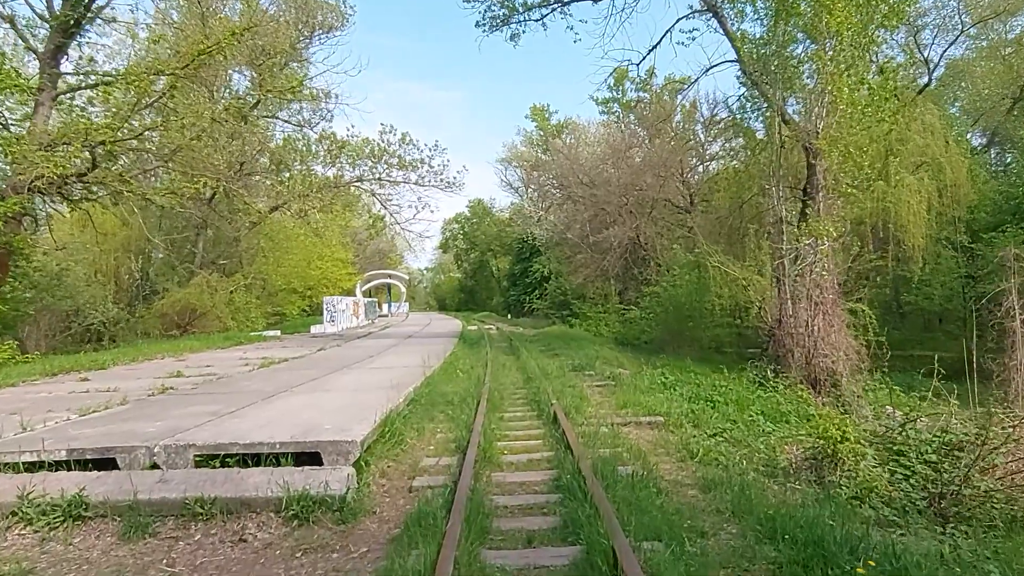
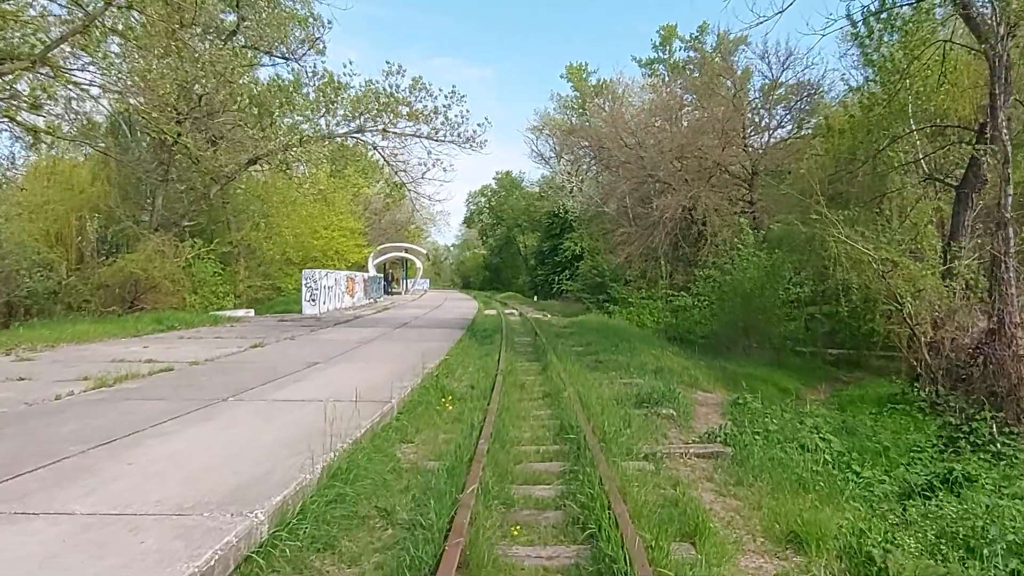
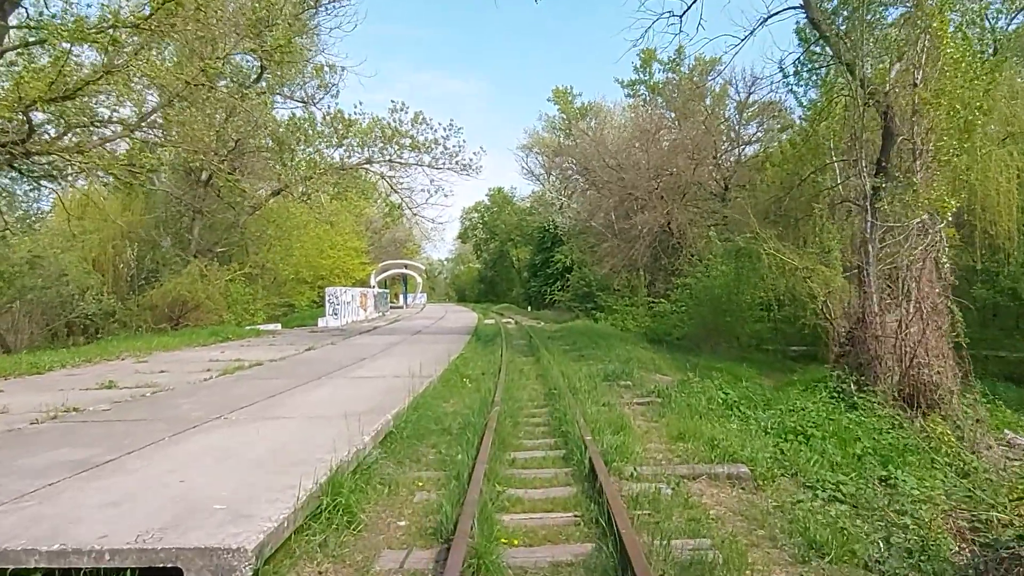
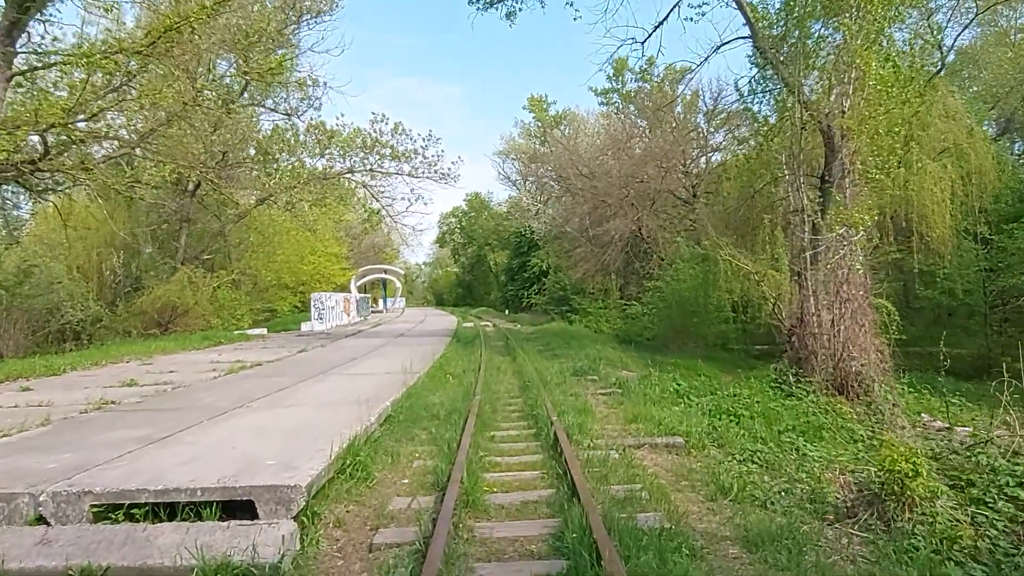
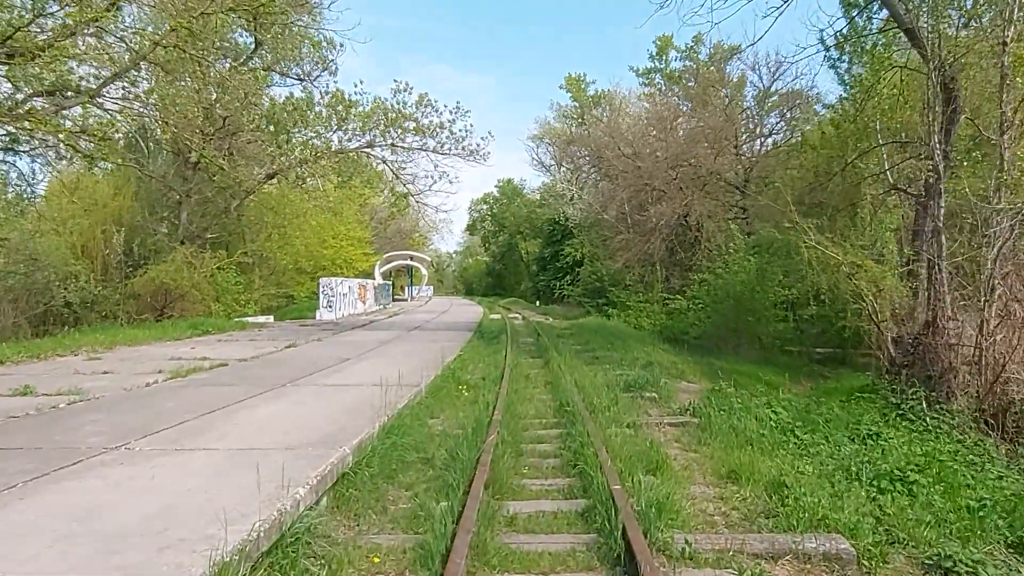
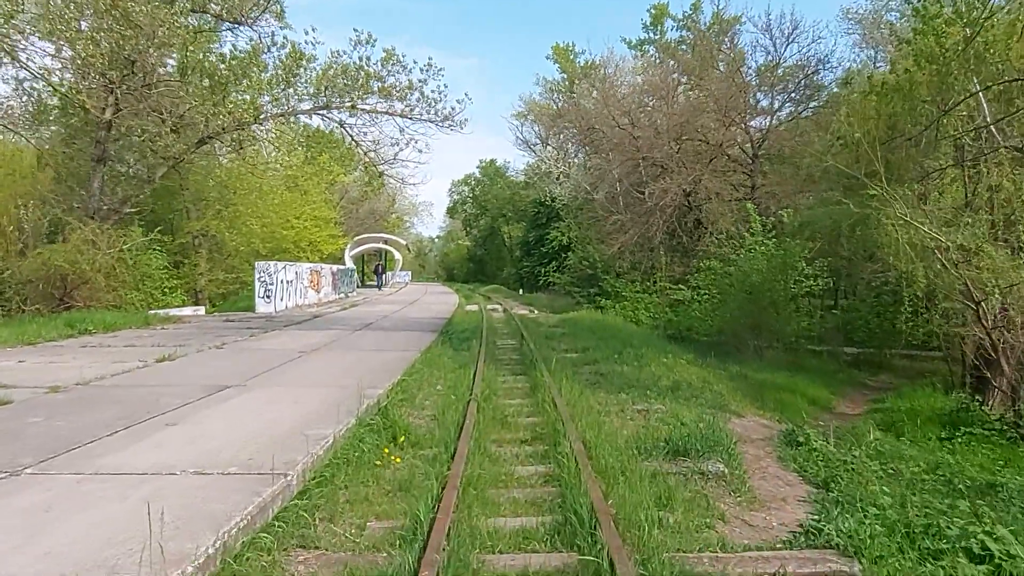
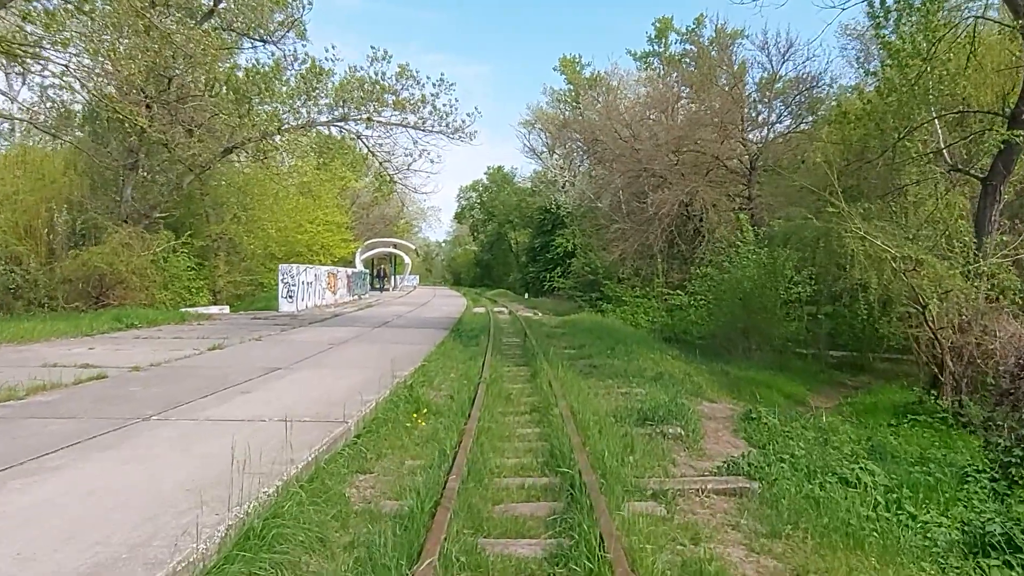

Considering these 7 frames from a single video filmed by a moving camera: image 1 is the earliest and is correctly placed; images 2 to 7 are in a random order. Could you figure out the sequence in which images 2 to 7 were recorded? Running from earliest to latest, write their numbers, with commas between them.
4, 3, 5, 2, 7, 6
